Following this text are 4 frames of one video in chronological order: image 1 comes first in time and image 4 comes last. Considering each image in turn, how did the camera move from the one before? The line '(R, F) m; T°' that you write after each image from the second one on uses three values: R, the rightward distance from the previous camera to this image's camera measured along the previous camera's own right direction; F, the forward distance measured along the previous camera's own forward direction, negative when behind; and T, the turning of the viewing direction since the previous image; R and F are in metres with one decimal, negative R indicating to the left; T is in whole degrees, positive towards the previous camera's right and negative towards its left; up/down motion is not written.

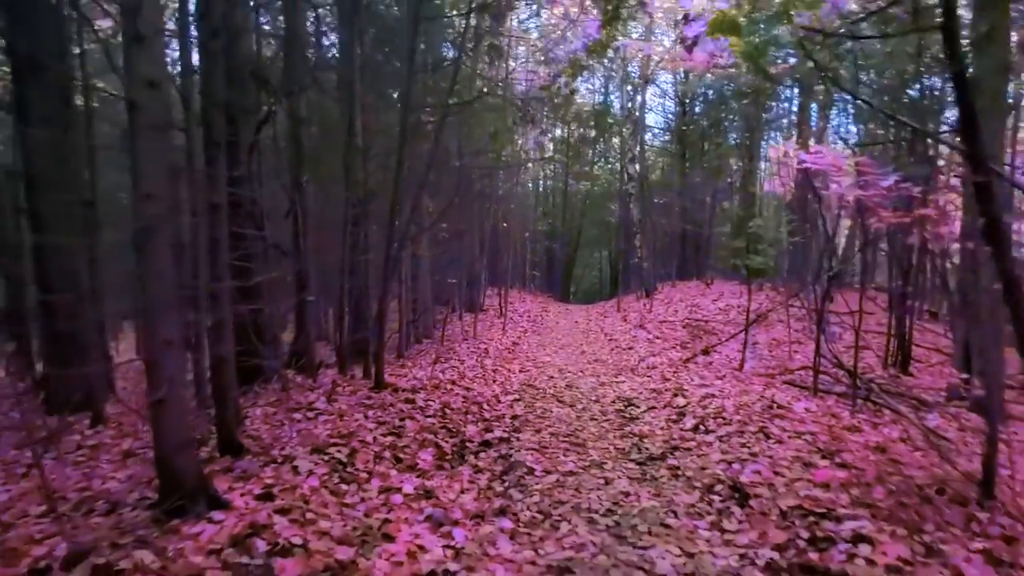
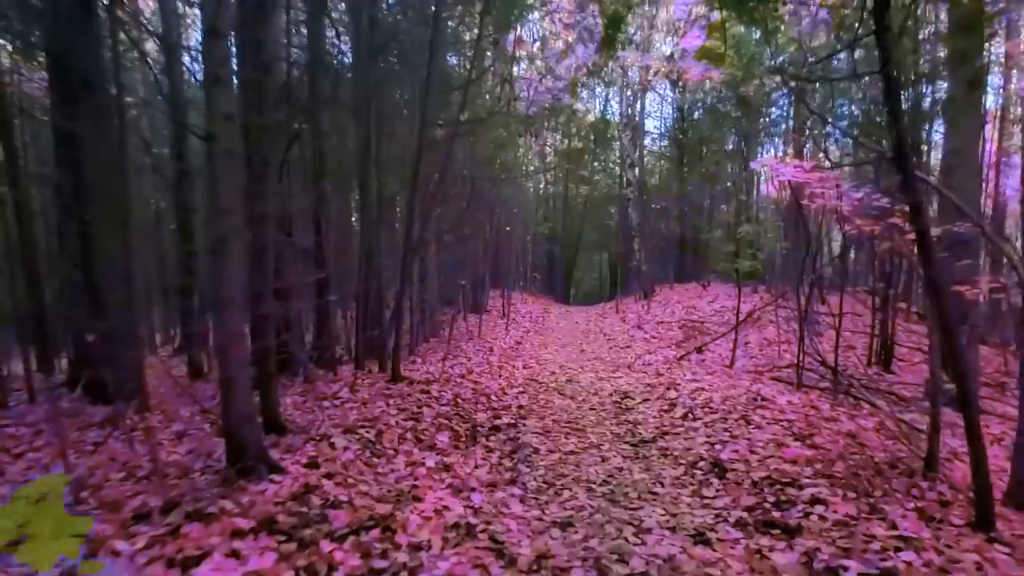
(-0.1, -0.6) m; 0°
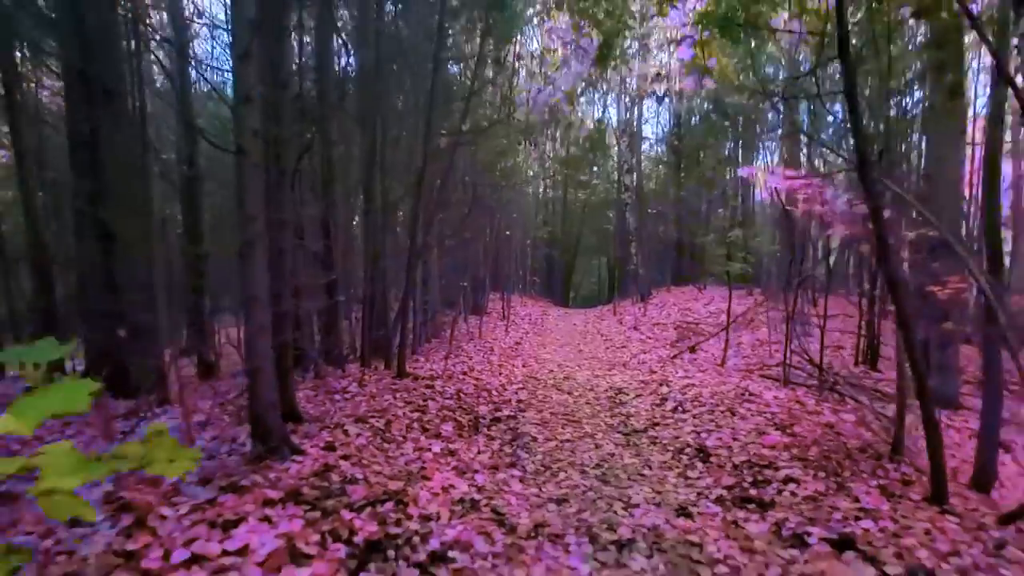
(0.0, -0.4) m; 0°
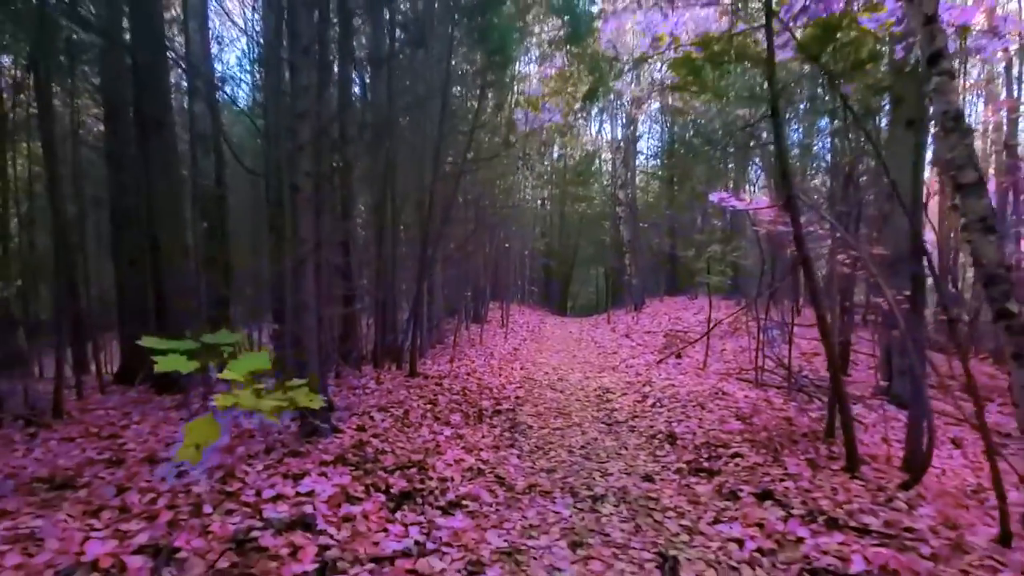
(0.0, -1.0) m; 0°
